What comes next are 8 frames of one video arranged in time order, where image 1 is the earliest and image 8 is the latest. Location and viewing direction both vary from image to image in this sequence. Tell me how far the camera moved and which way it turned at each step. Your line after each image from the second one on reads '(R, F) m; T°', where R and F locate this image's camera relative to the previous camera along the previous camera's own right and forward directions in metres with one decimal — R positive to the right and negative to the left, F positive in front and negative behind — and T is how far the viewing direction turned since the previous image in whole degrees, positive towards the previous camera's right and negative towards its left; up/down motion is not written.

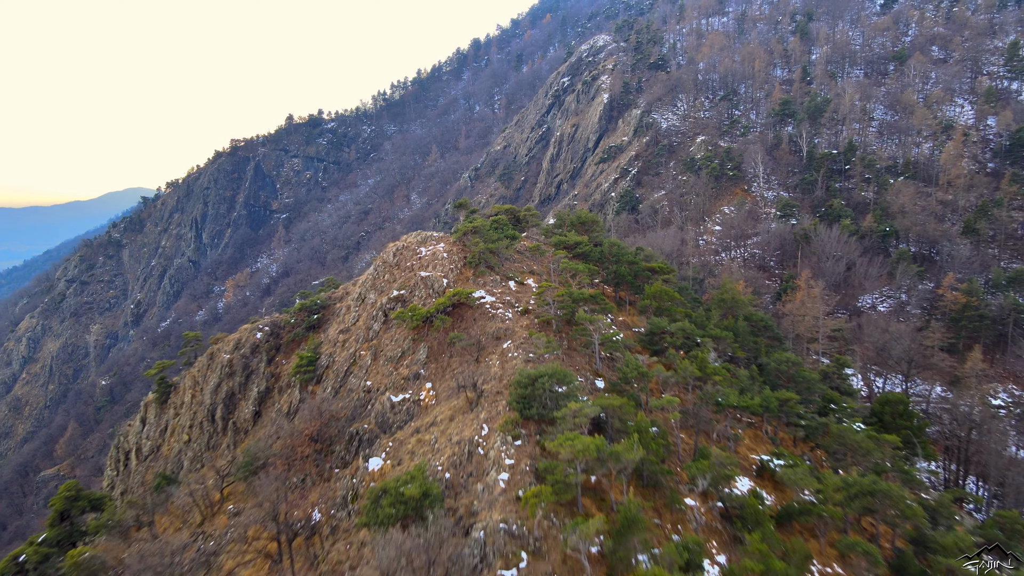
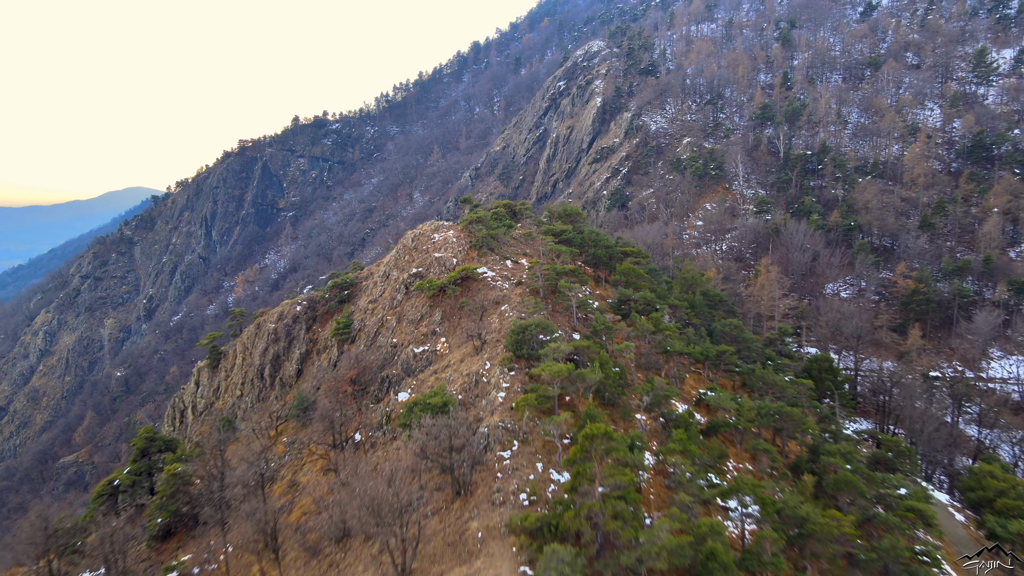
(+0.1, -4.2) m; 0°
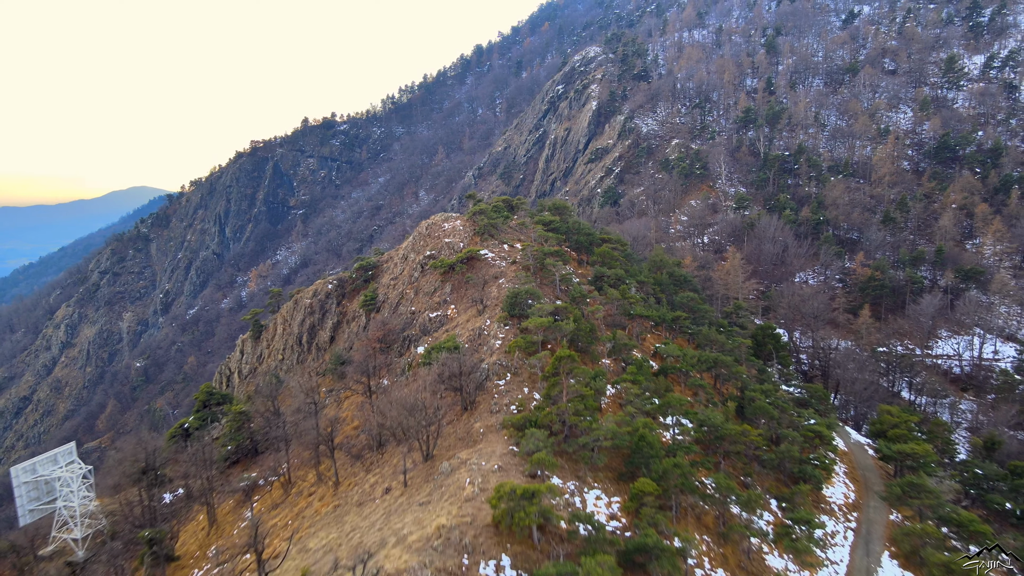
(+0.2, -4.8) m; 0°
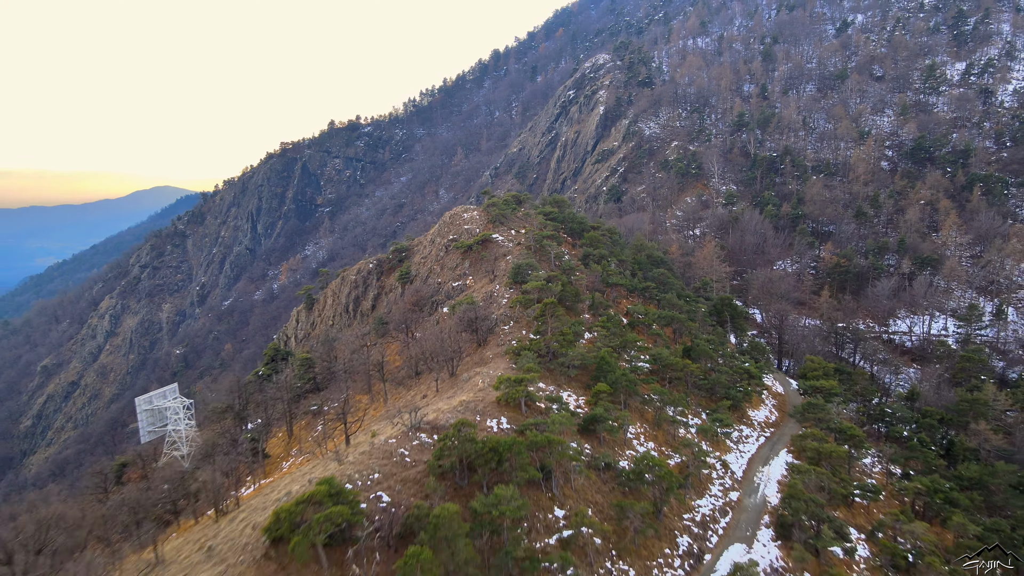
(+0.5, -6.7) m; -1°
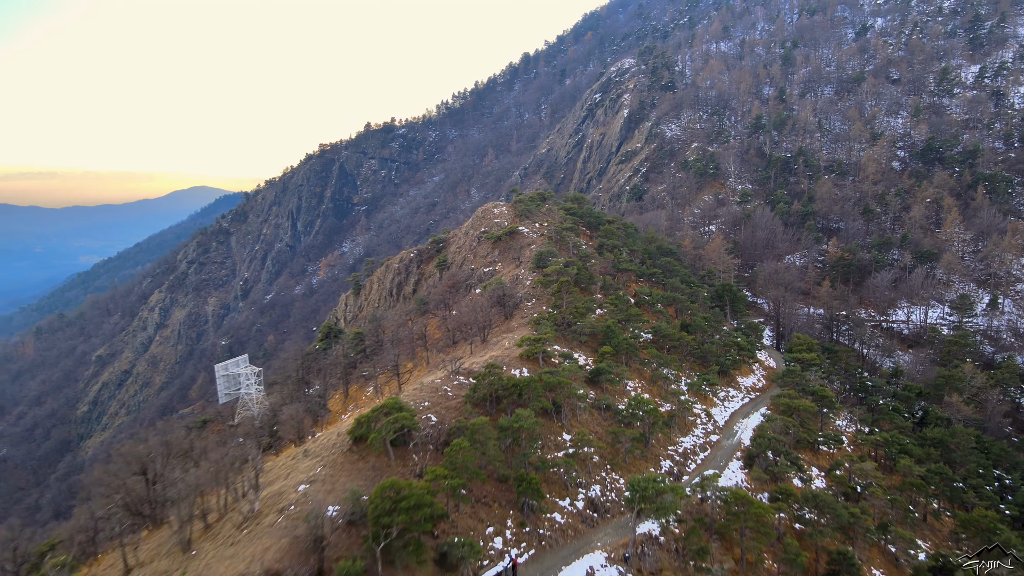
(+0.3, -4.6) m; -2°
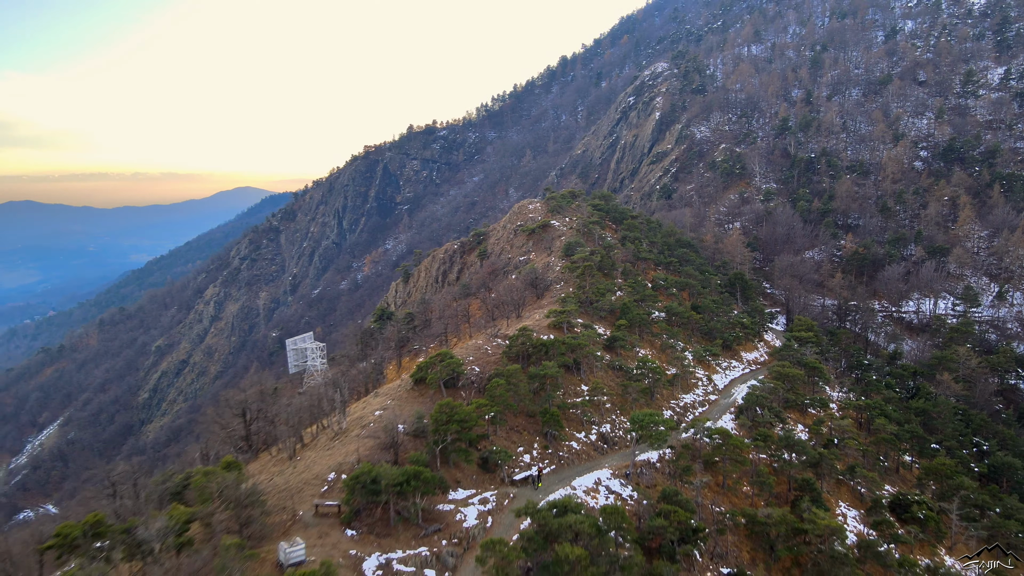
(+0.3, -4.7) m; -3°
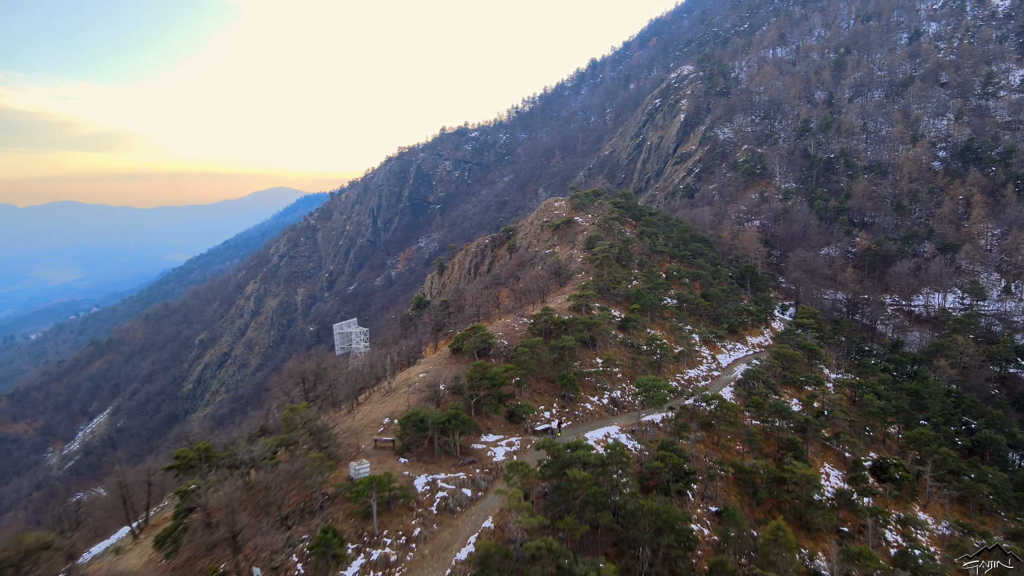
(+0.2, -3.7) m; -2°
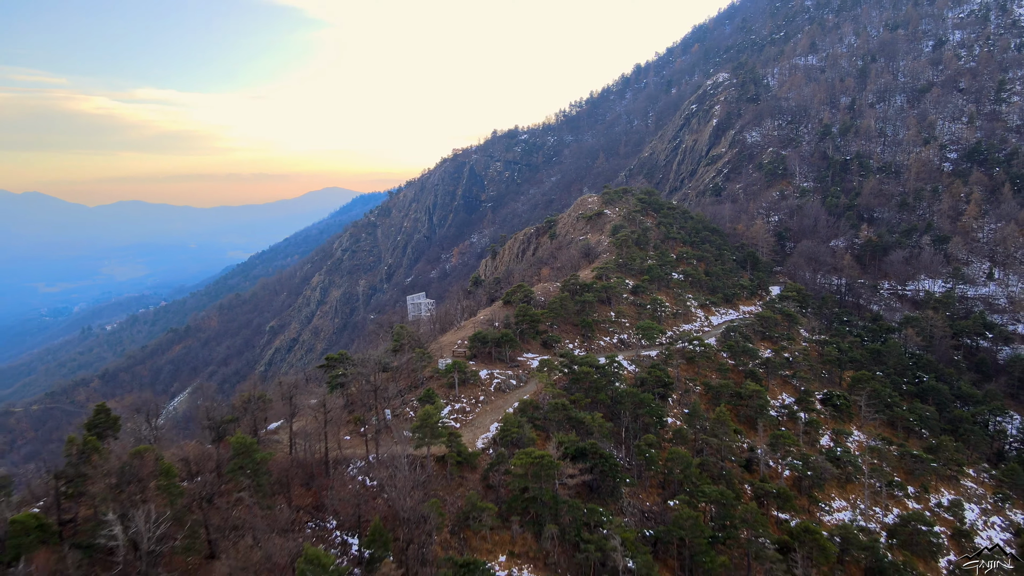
(+0.7, -9.8) m; -4°
